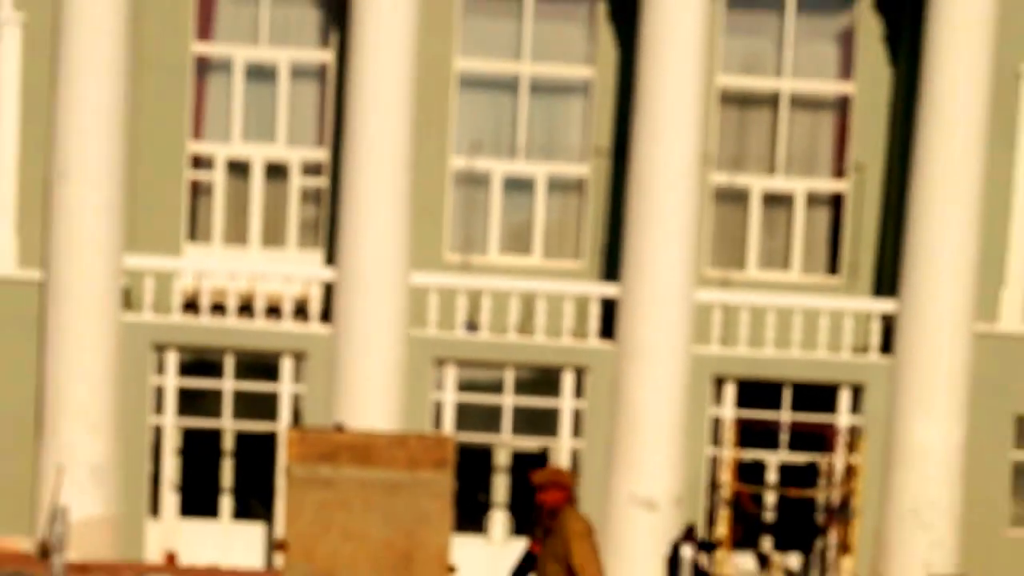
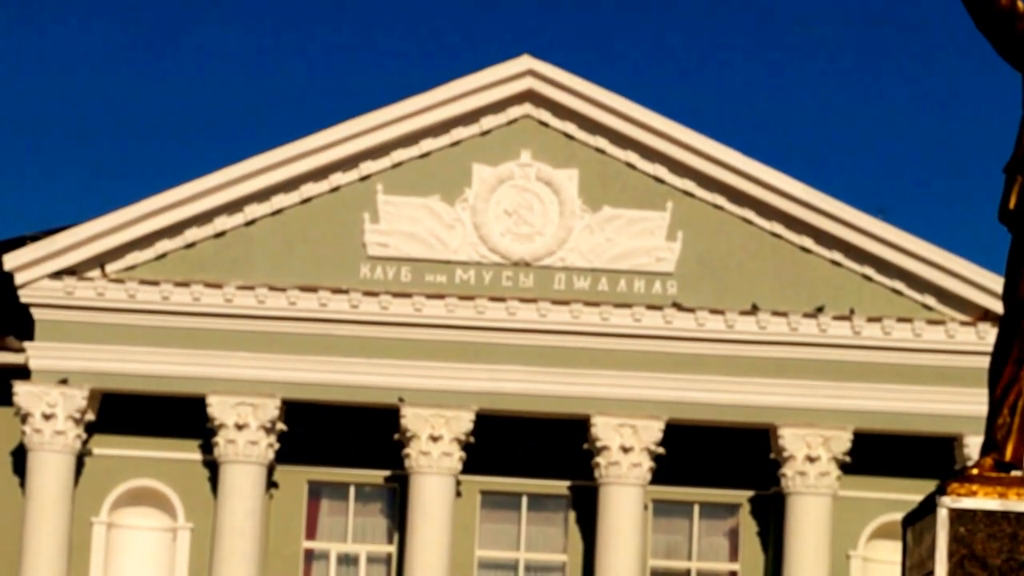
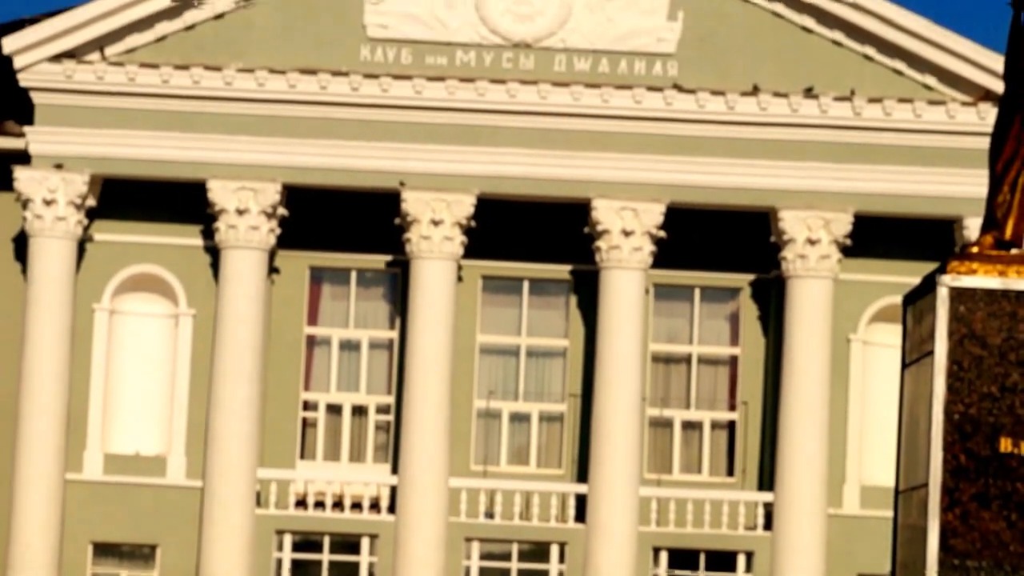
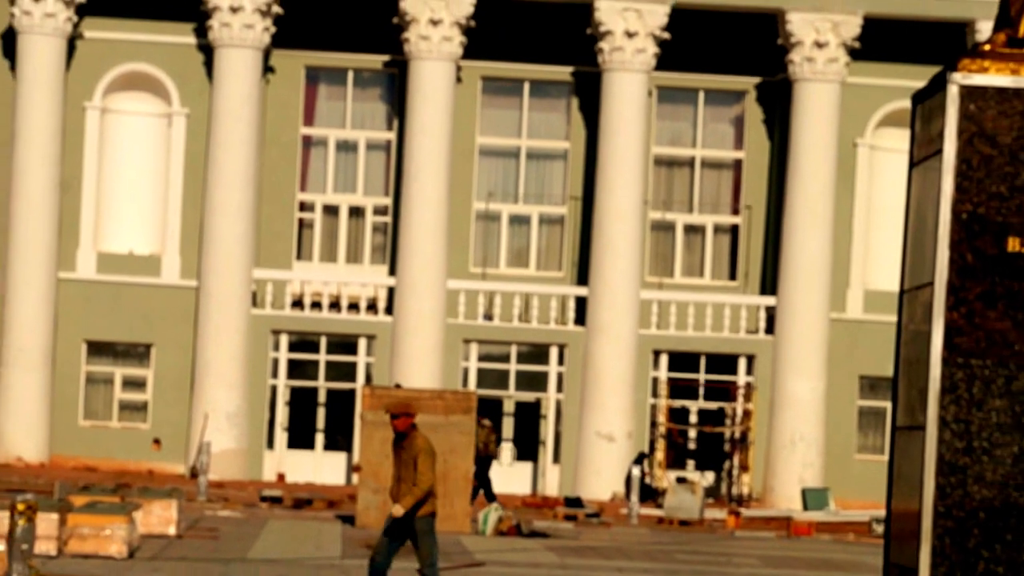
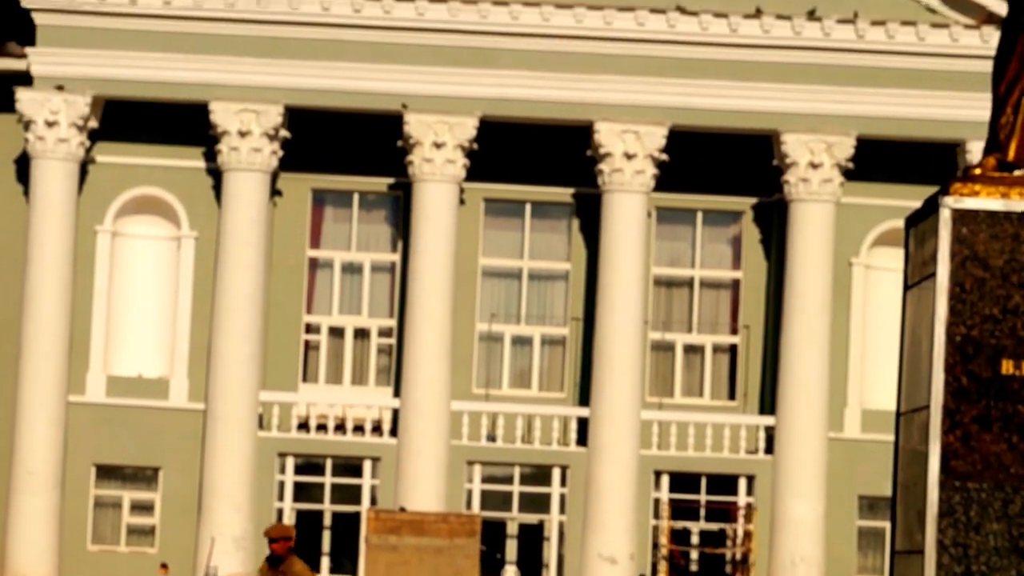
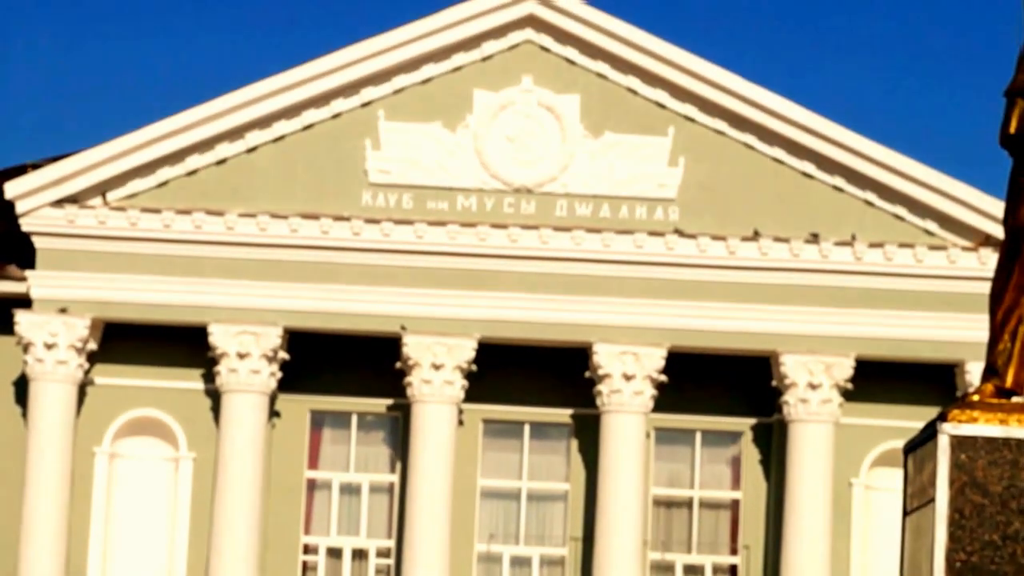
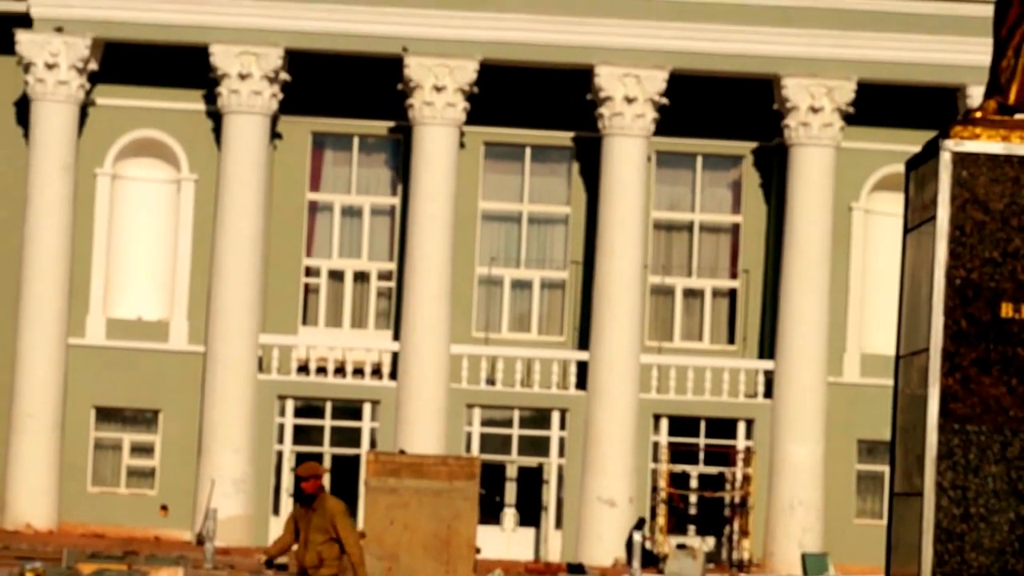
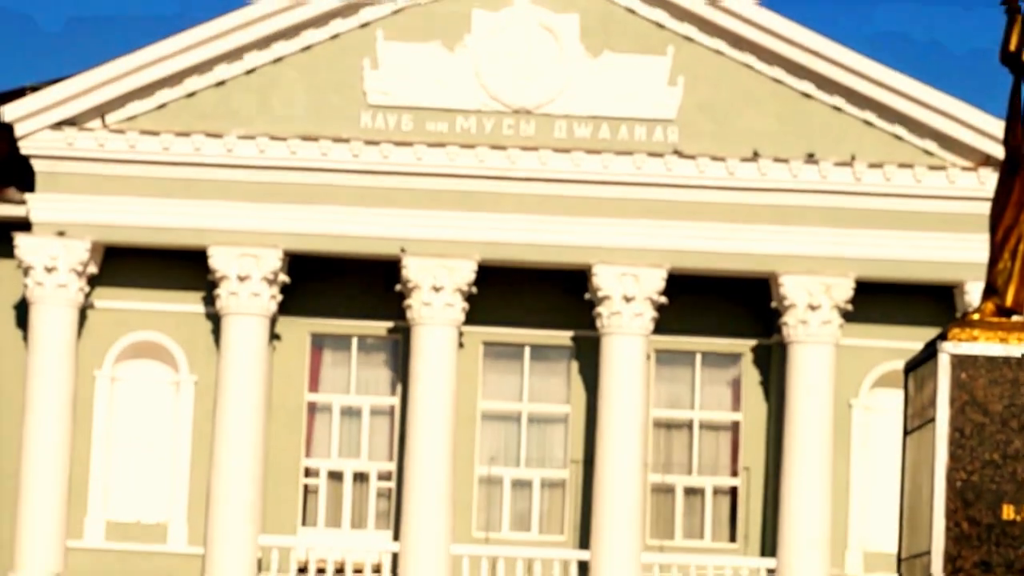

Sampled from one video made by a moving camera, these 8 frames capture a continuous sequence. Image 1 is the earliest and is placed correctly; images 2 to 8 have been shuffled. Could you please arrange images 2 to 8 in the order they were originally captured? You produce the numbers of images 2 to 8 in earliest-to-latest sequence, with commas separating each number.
4, 7, 5, 3, 8, 6, 2
